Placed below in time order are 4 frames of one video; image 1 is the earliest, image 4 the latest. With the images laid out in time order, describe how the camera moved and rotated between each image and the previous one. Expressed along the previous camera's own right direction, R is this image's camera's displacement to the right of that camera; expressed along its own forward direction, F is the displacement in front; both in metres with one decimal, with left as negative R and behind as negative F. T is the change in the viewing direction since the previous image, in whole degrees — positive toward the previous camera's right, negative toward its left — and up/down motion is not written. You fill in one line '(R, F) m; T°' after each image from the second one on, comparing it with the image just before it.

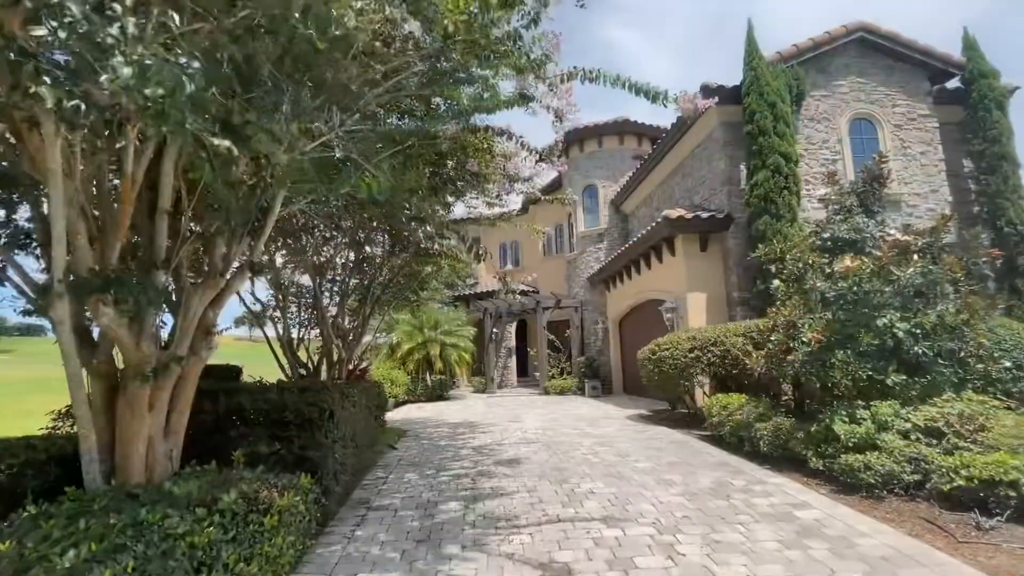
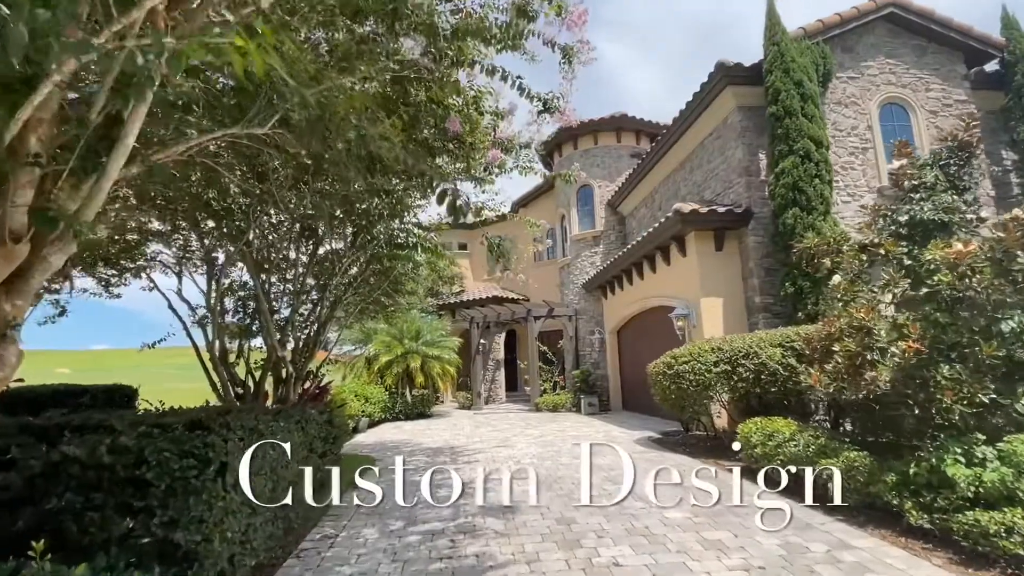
(-0.1, +1.7) m; +1°
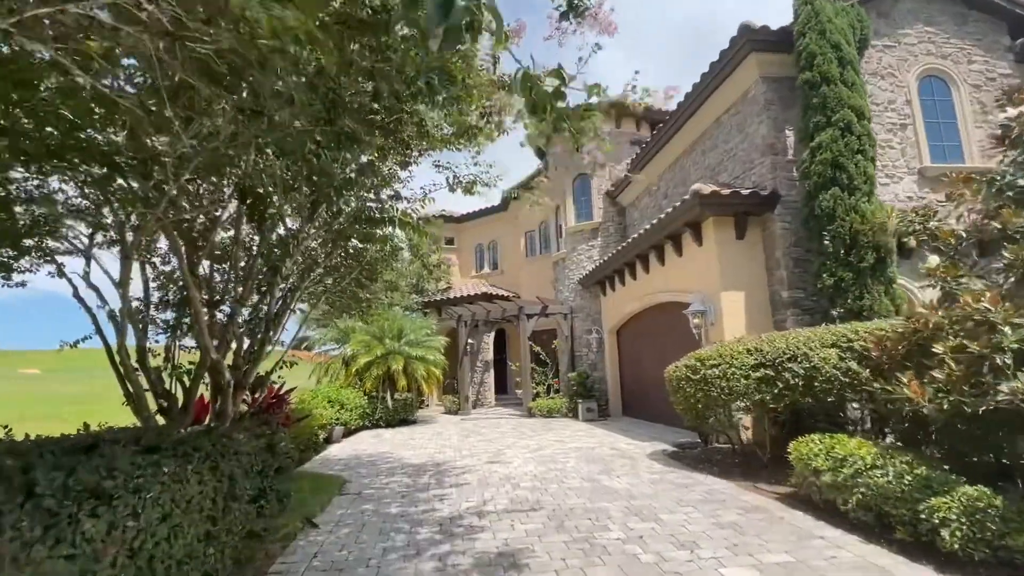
(-0.2, +1.5) m; +2°
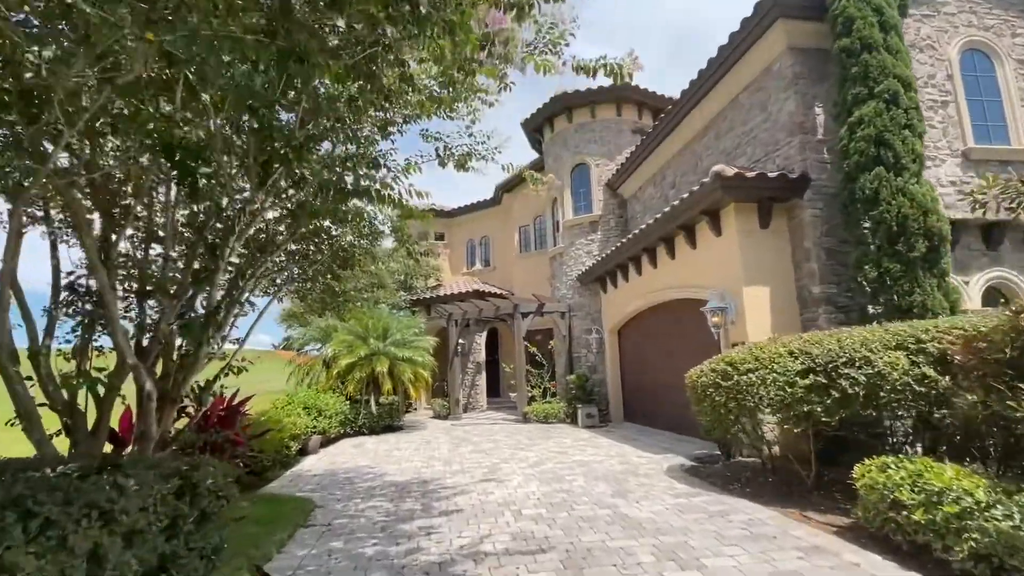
(-0.1, +1.2) m; +1°
